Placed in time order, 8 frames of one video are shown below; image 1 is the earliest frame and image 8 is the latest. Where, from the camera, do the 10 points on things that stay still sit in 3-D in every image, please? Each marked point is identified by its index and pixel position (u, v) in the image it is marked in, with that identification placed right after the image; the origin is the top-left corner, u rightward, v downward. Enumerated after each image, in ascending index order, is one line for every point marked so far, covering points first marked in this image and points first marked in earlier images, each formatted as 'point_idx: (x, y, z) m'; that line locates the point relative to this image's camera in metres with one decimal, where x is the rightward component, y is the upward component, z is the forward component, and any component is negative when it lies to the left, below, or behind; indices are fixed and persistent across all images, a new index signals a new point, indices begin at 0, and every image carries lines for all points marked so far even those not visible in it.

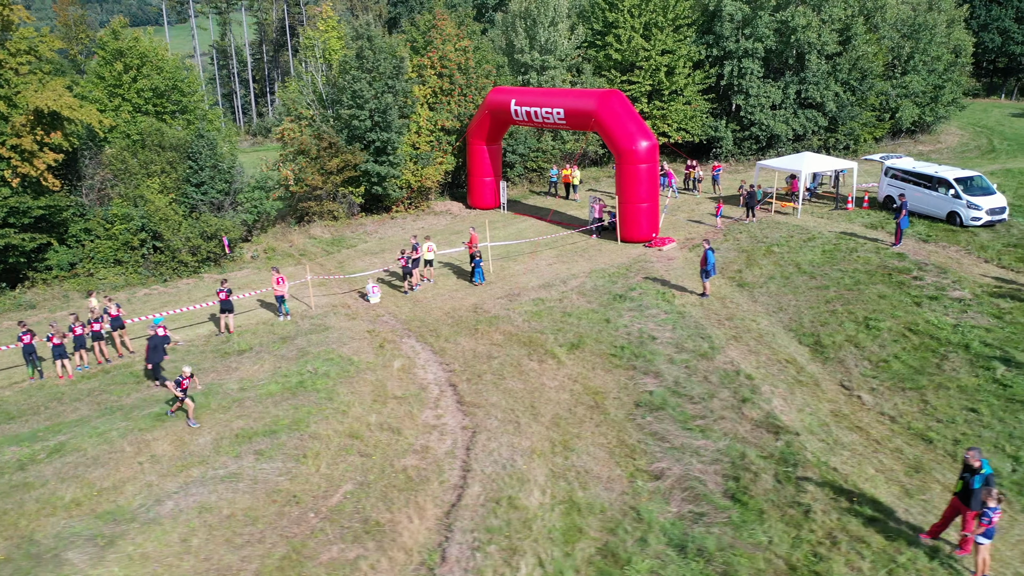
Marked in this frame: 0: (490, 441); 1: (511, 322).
0: (-0.4, -2.3, +12.2) m
1: (0.0, -0.8, +17.7) m
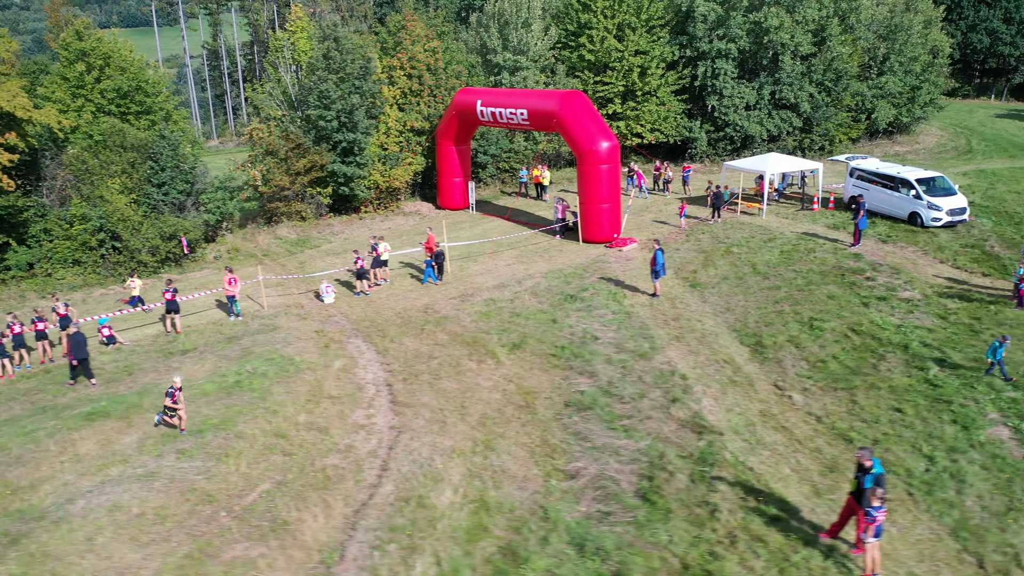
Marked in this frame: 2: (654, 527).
0: (-1.5, -2.3, +12.3) m
1: (-1.2, -0.8, +17.8) m
2: (+1.7, -2.9, +10.0) m
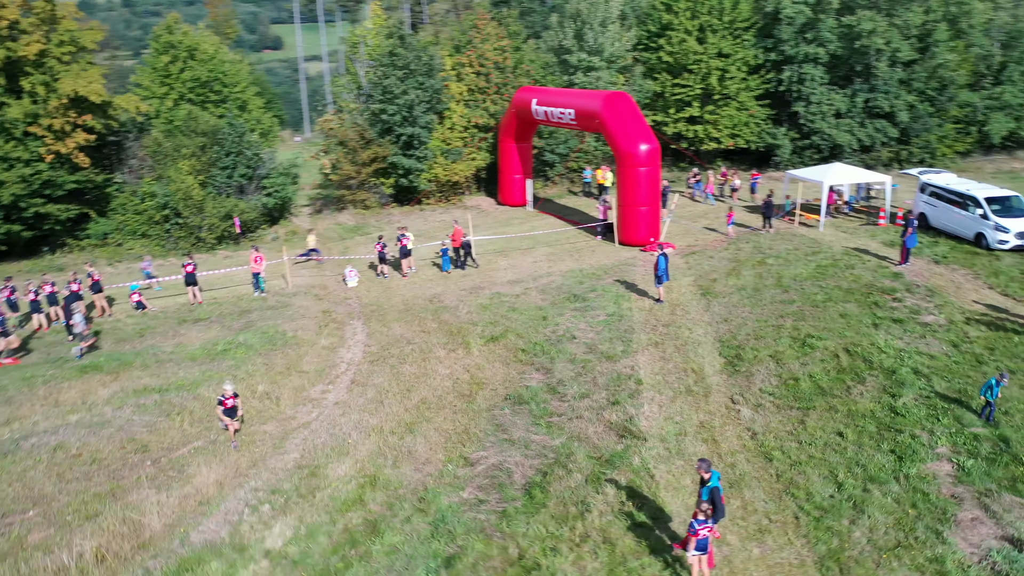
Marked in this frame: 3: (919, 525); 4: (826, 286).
0: (-2.7, -2.0, +13.0) m
1: (-1.3, -0.6, +18.4) m
2: (0.0, -2.9, +10.2) m
3: (+5.0, -2.9, +10.2) m
4: (+7.6, 0.0, +20.0) m
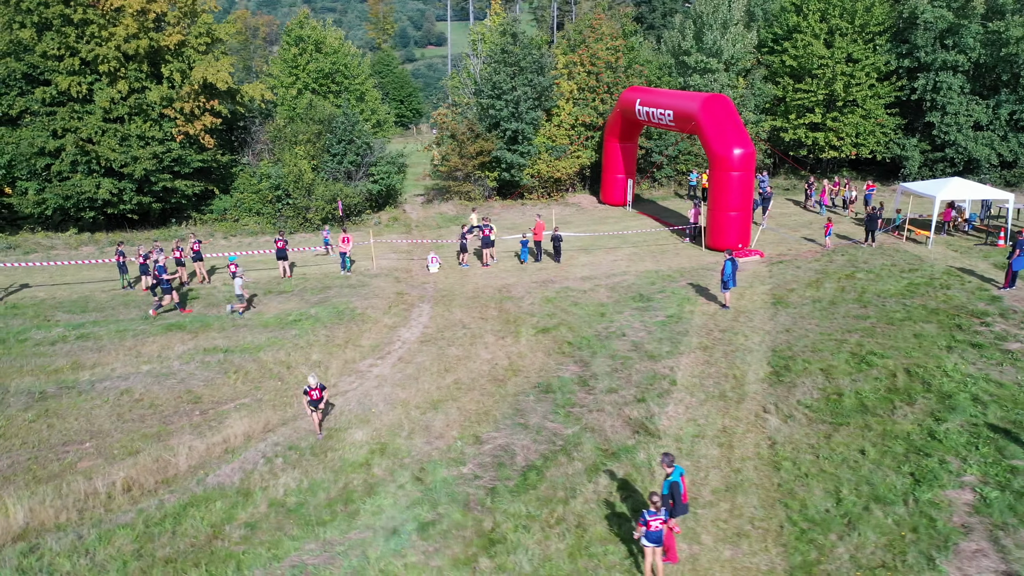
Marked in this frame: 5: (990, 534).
0: (-2.2, -1.7, +13.9) m
1: (+0.1, -0.4, +18.9) m
2: (-0.1, -2.7, +10.6) m
3: (+4.8, -3.1, +9.8) m
4: (+9.2, -0.4, +19.0) m
5: (+5.9, -3.0, +10.2) m
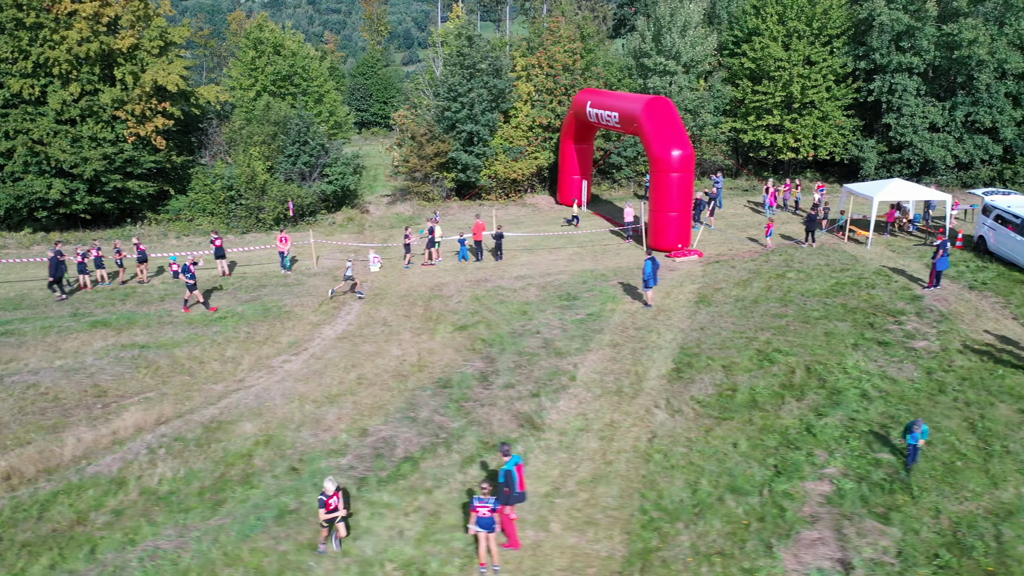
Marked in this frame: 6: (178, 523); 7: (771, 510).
0: (-4.0, -1.7, +14.3) m
1: (-1.6, -0.3, +19.3) m
2: (-1.9, -2.6, +11.0) m
3: (+3.0, -3.1, +10.2) m
4: (+7.5, -0.4, +19.3) m
5: (+4.1, -3.0, +10.6) m
6: (-4.1, -2.9, +10.0) m
7: (+3.4, -2.9, +10.7) m
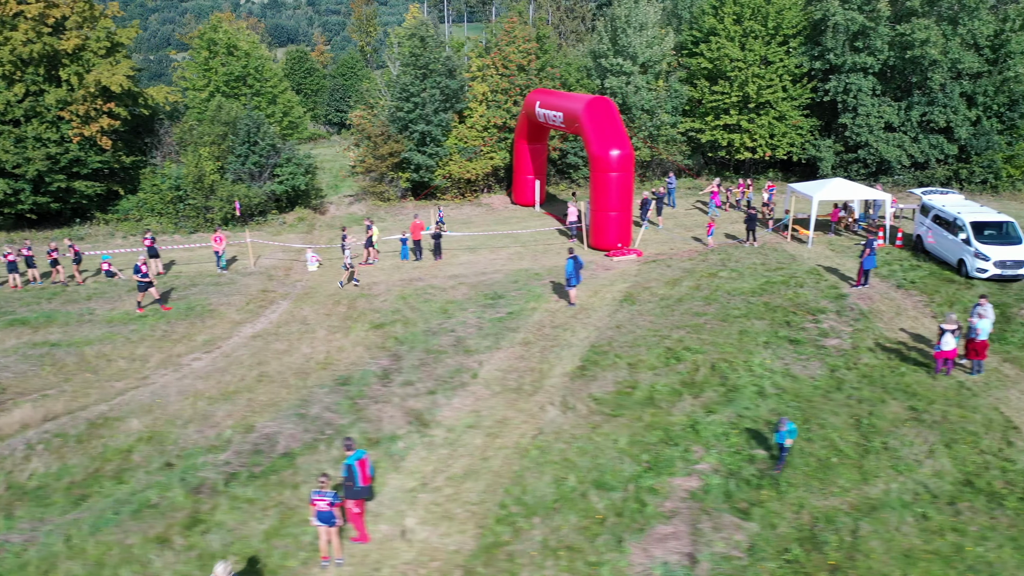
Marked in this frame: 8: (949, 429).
0: (-5.8, -1.6, +14.4) m
1: (-3.4, -0.3, +19.5) m
2: (-3.7, -2.6, +11.2) m
3: (+1.2, -3.1, +10.3) m
4: (+5.7, -0.3, +19.4) m
5: (+2.3, -3.0, +10.7) m
6: (-5.9, -2.8, +10.1) m
7: (+1.6, -2.9, +10.8) m
8: (+6.9, -2.2, +13.1) m
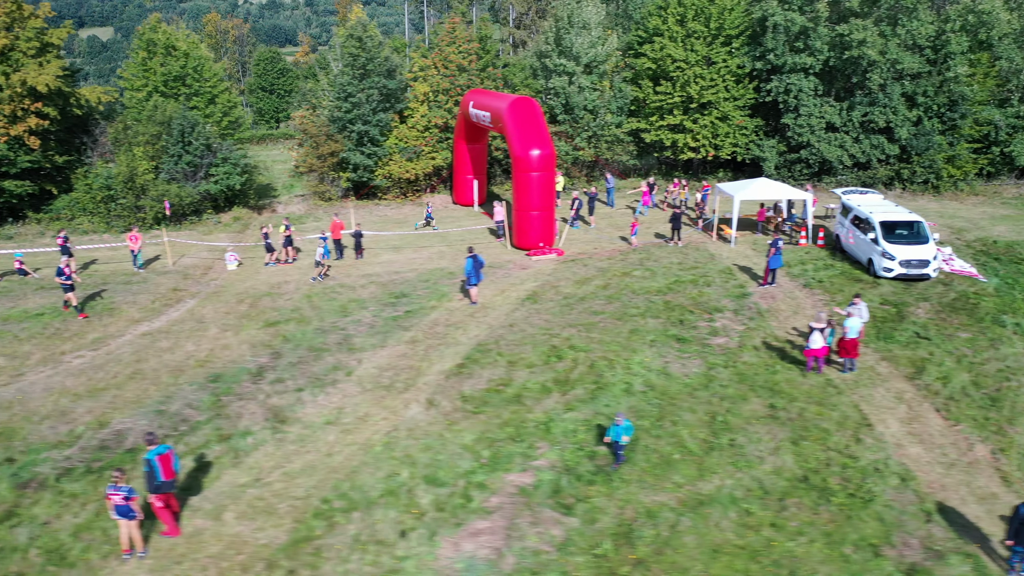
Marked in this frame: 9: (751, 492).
0: (-8.1, -1.6, +14.5) m
1: (-5.7, -0.3, +19.6) m
2: (-6.0, -2.6, +11.3) m
3: (-1.1, -3.0, +10.4) m
4: (+3.4, -0.3, +19.5) m
5: (0.0, -2.9, +10.8) m
6: (-8.2, -2.8, +10.2) m
7: (-0.7, -2.8, +10.9) m
8: (+4.6, -2.2, +13.2) m
9: (+3.4, -2.9, +11.5) m
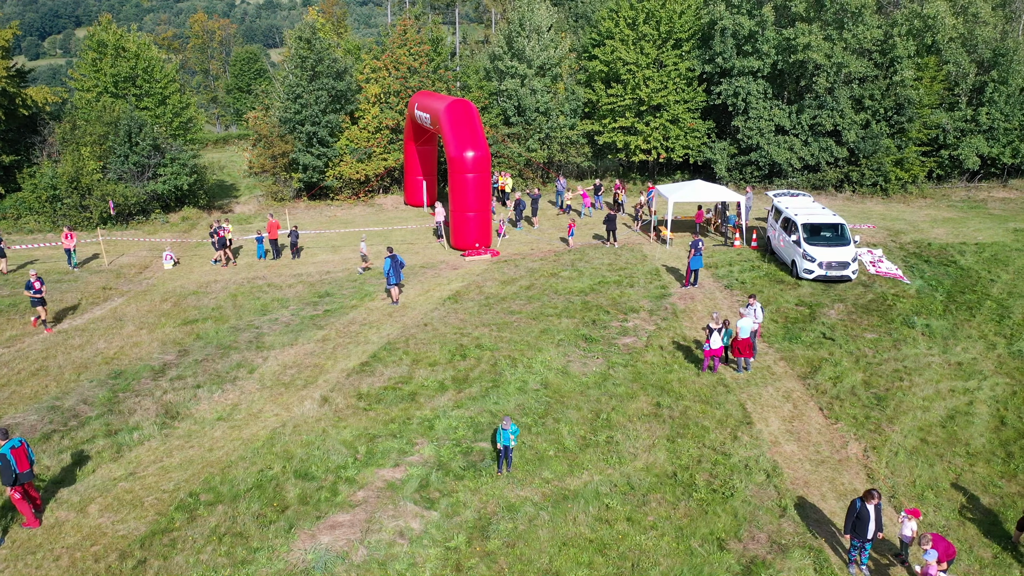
0: (-9.9, -1.5, +14.8) m
1: (-7.5, -0.2, +19.8) m
2: (-7.9, -2.5, +11.5) m
3: (-3.0, -3.0, +10.6) m
4: (+1.5, -0.3, +19.8) m
5: (-1.8, -2.9, +11.0) m
6: (-10.0, -2.7, +10.5) m
7: (-2.6, -2.8, +11.2) m
8: (+2.8, -2.2, +13.5) m
9: (+1.5, -2.9, +11.8) m
